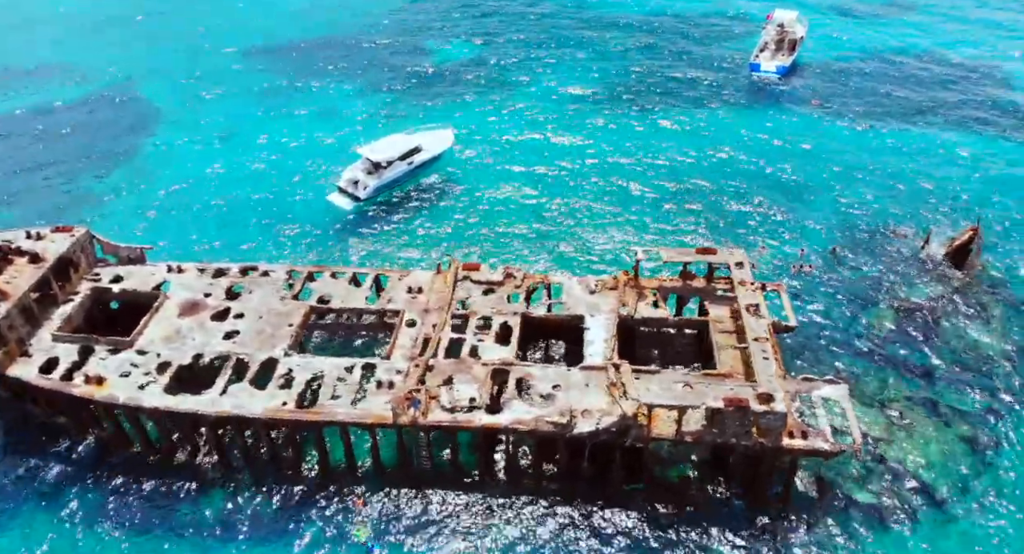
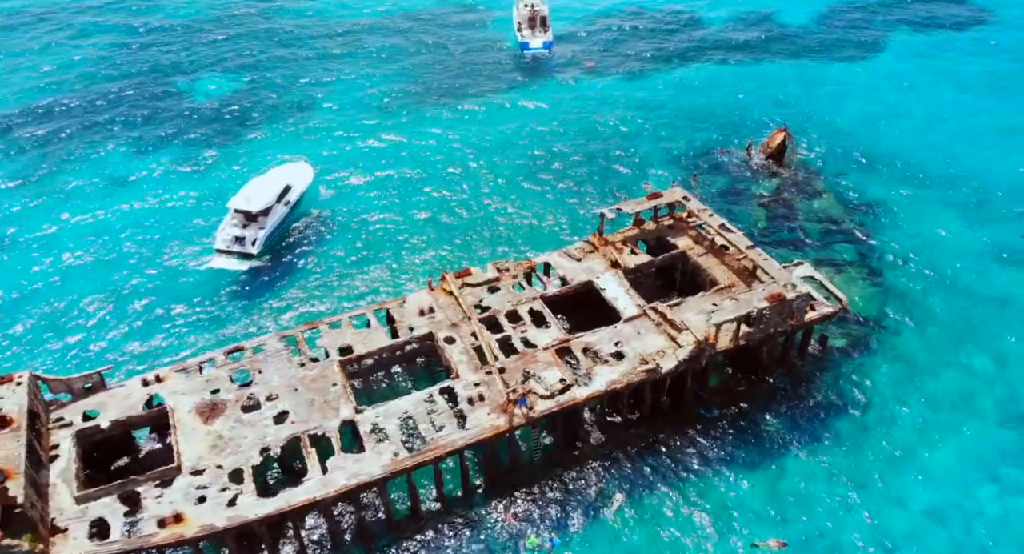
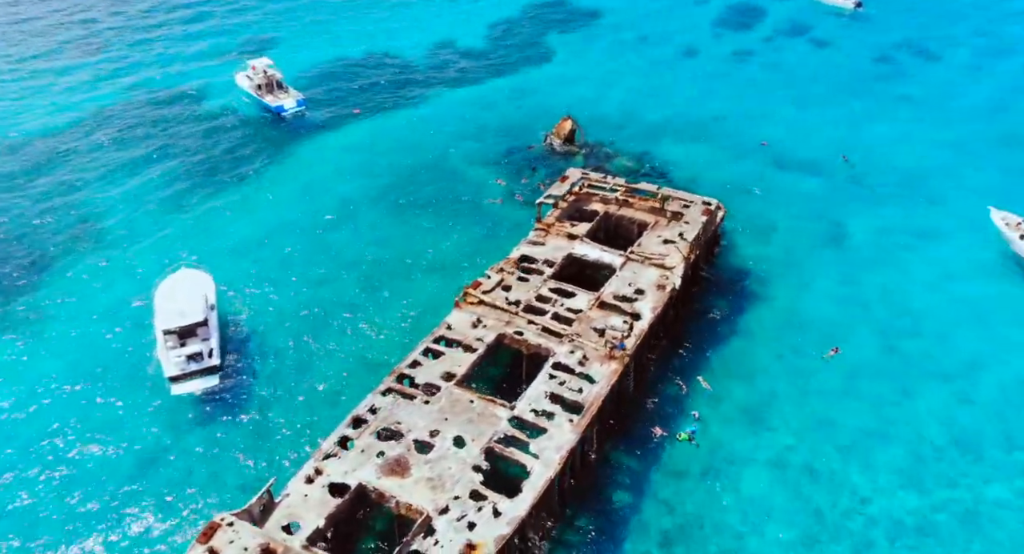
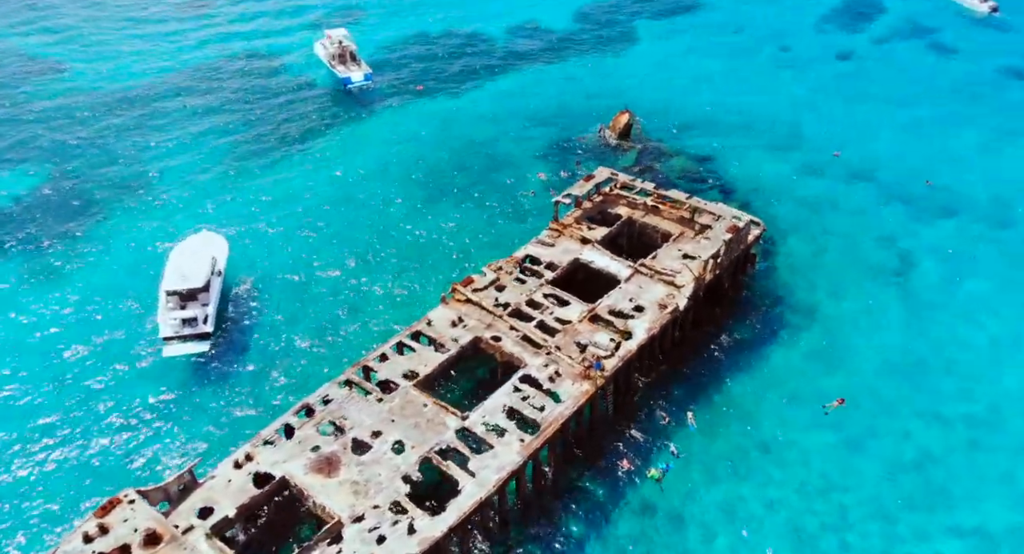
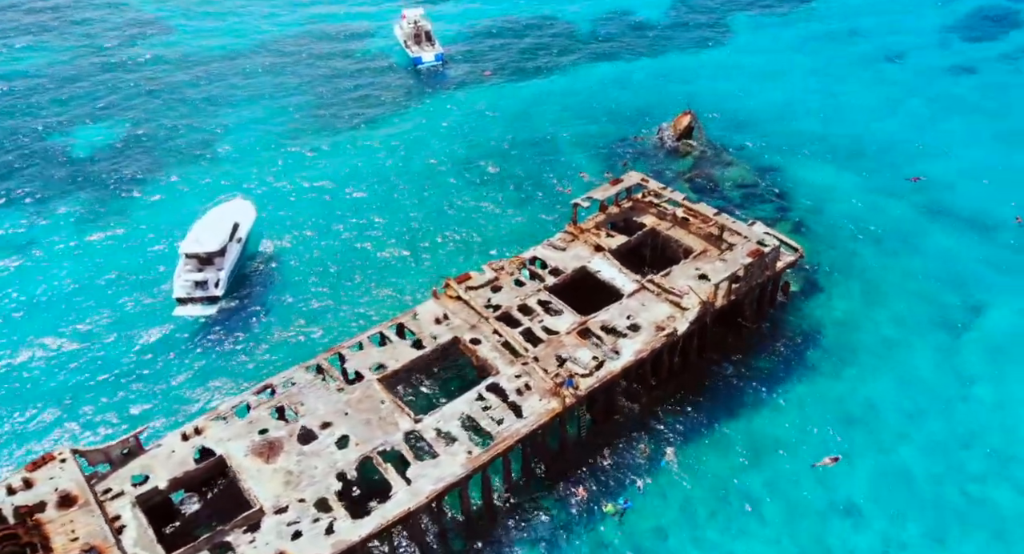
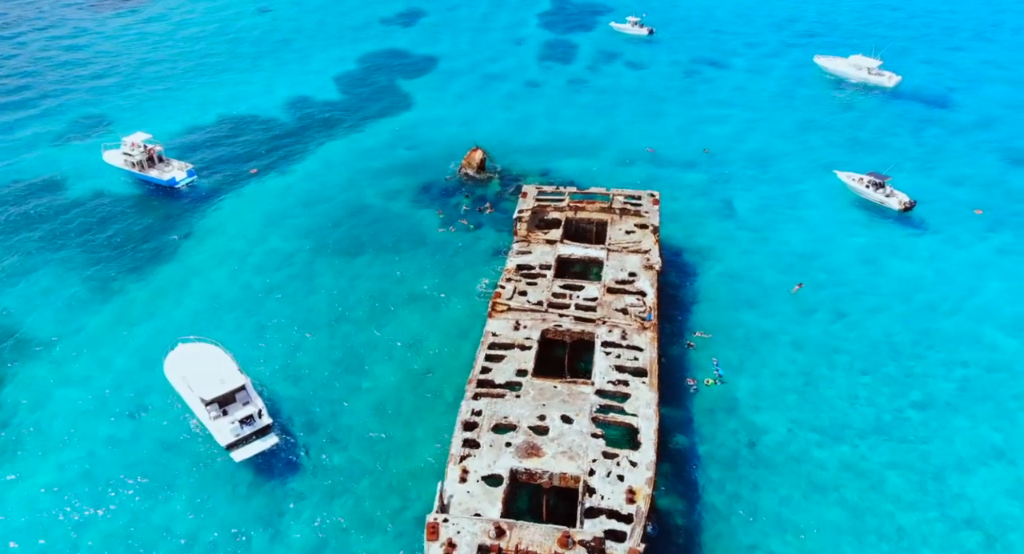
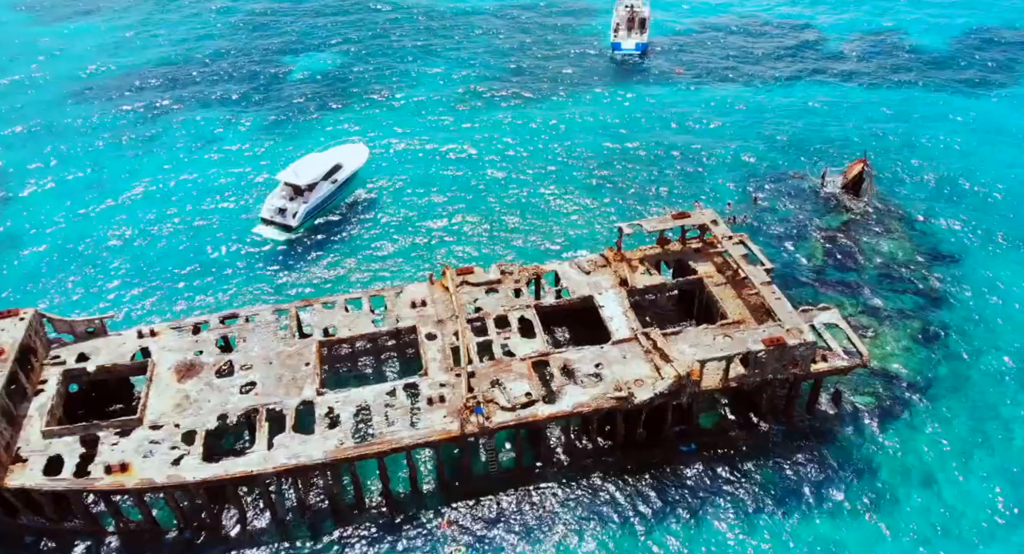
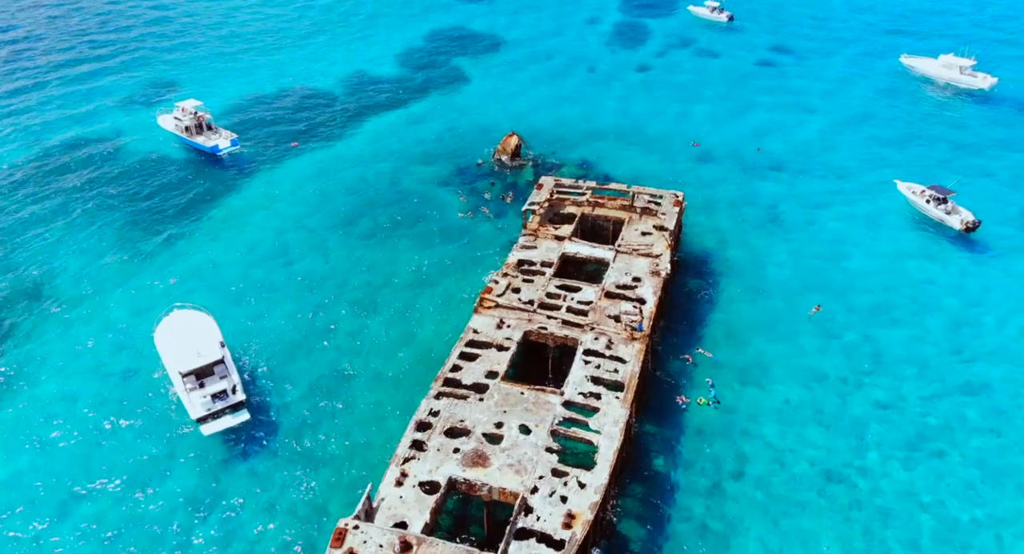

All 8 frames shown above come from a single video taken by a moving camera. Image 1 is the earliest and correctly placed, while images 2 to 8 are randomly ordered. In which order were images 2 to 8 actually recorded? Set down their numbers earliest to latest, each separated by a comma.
7, 2, 5, 4, 3, 8, 6
